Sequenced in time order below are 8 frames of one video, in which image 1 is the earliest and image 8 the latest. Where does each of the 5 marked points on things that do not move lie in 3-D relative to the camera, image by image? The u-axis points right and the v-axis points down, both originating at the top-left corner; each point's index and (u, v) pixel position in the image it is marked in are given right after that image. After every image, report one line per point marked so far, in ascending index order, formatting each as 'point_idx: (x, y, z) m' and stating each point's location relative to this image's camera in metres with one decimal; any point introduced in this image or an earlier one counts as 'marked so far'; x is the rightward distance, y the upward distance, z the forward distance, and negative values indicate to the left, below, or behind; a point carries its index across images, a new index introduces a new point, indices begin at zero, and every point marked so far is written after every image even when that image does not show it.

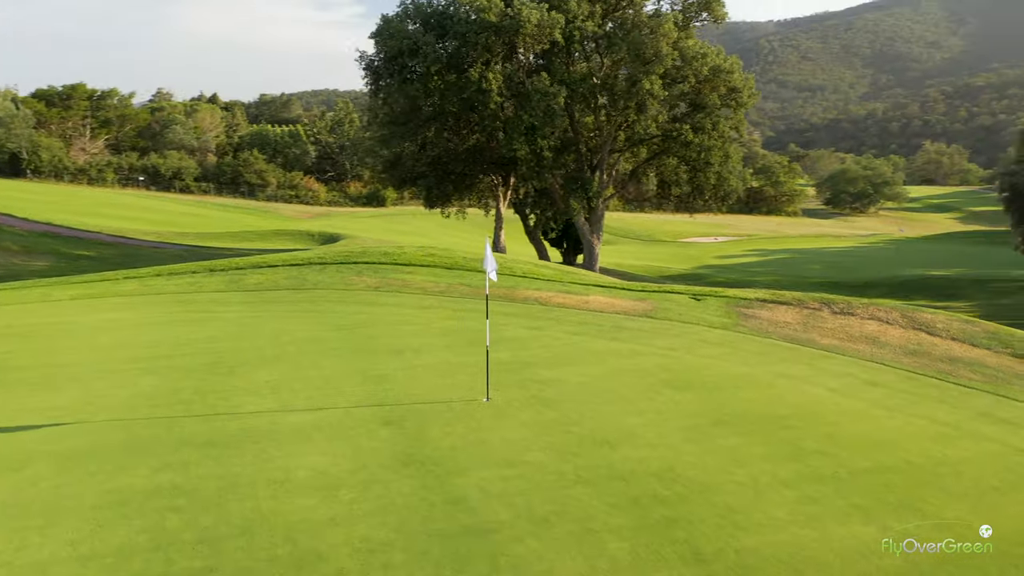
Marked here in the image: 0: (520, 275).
0: (+0.2, +0.2, +16.7) m
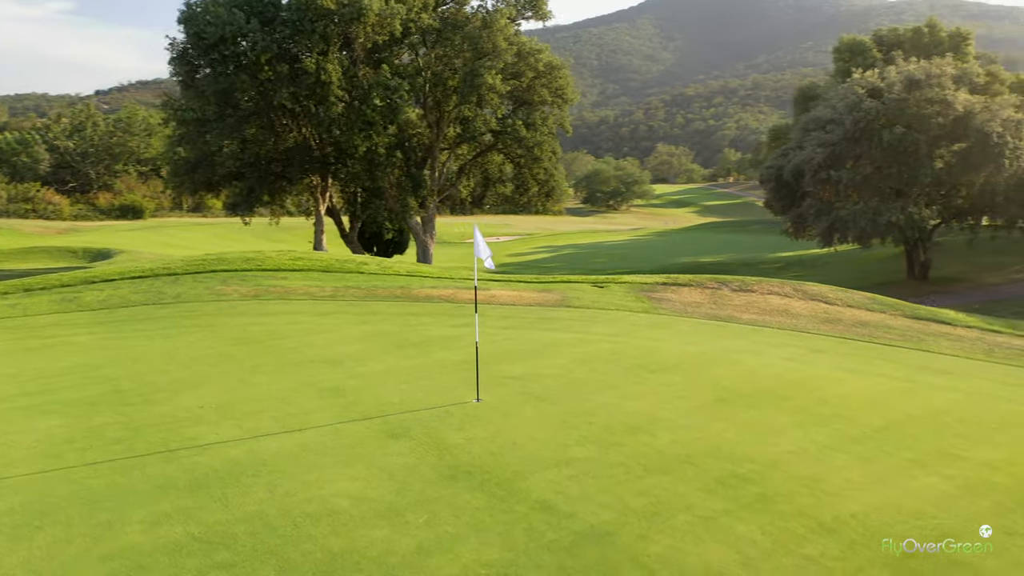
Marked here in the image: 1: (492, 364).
0: (-2.0, +0.3, +15.7) m
1: (-0.2, -1.0, +10.3) m
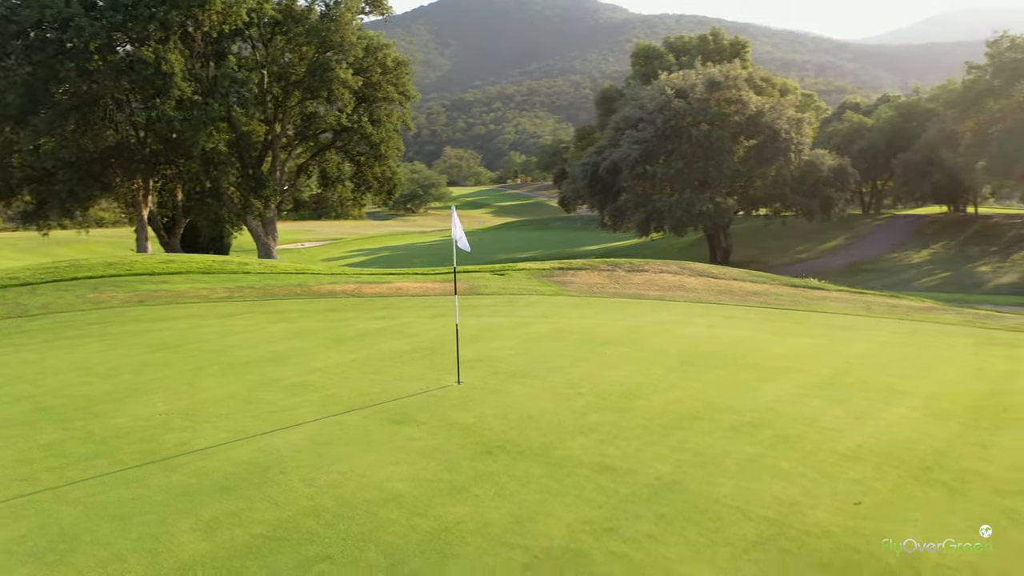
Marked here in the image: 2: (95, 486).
0: (-4.0, +0.3, +15.0) m
1: (-0.8, -0.8, +10.2) m
2: (-3.2, -1.5, +6.4) m
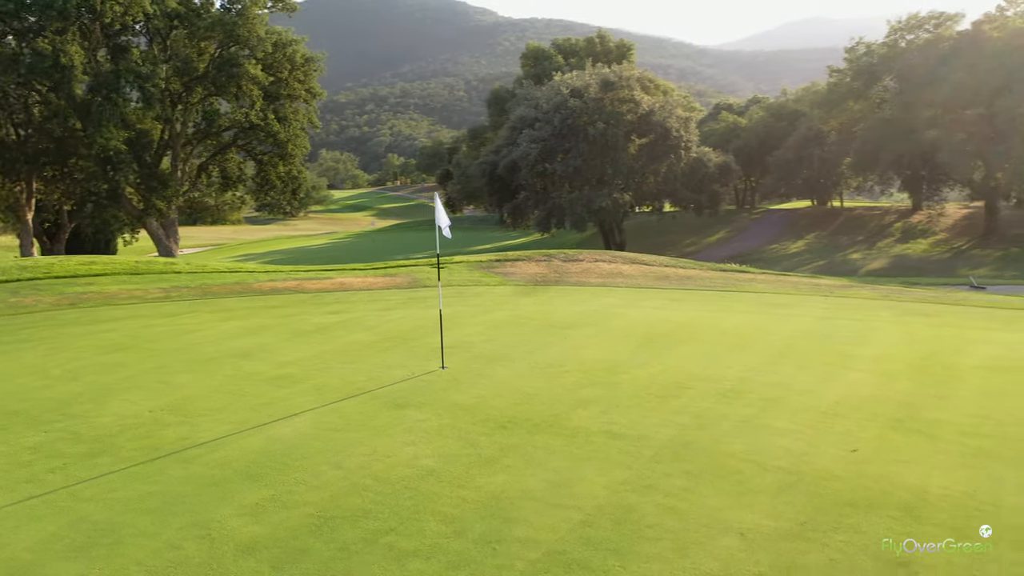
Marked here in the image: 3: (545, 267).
0: (-5.1, +0.3, +14.6) m
1: (-1.2, -0.6, +10.3) m
2: (-3.0, -1.4, +6.1) m
3: (+0.6, +0.4, +14.9) m
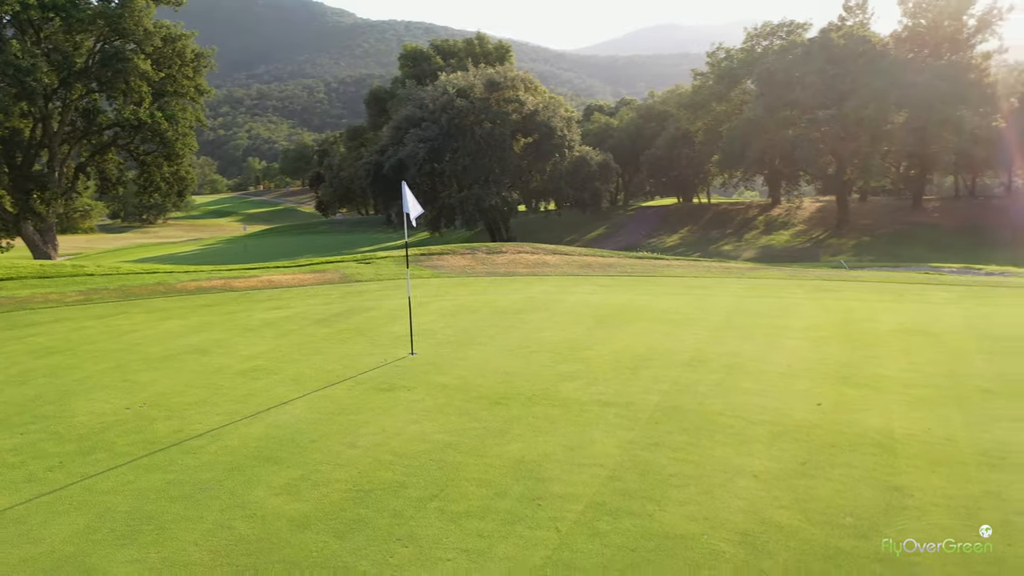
0: (-6.3, +0.3, +14.0) m
1: (-1.8, -0.5, +10.4) m
2: (-2.8, -1.4, +6.0) m
3: (-0.7, +0.5, +15.2) m
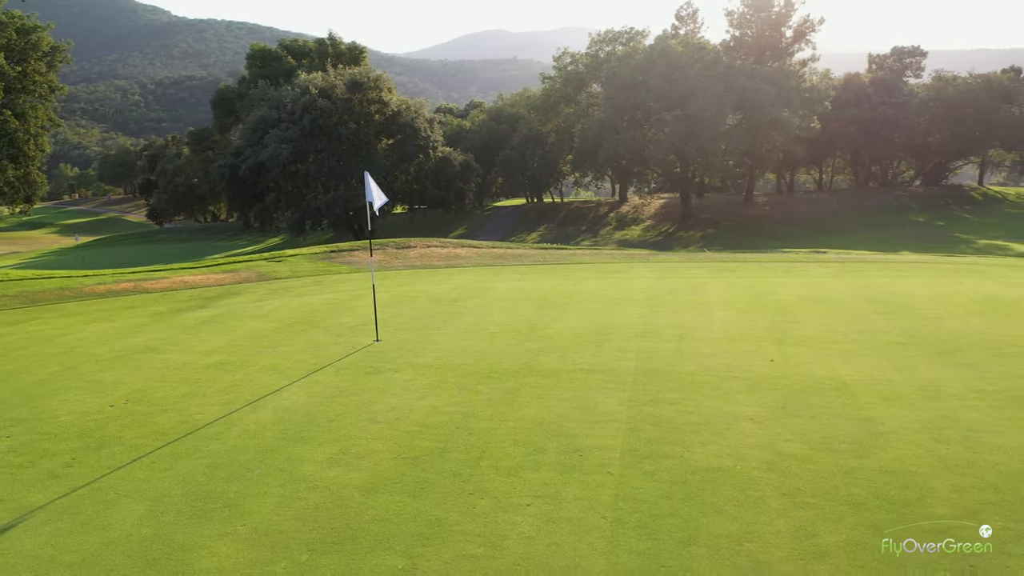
0: (-7.6, +0.1, +13.1) m
1: (-2.4, -0.4, +10.4) m
2: (-2.6, -1.3, +5.9) m
3: (-2.4, +0.6, +15.3) m
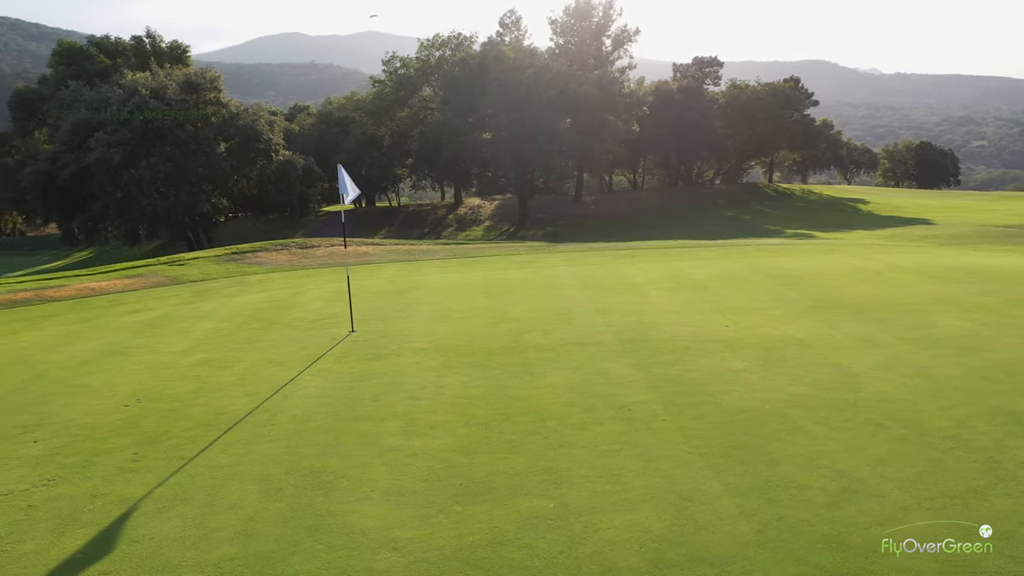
0: (-8.6, -0.1, +11.7) m
1: (-3.0, -0.4, +10.3) m
2: (-2.1, -1.2, +5.9) m
3: (-4.1, +0.6, +15.1) m
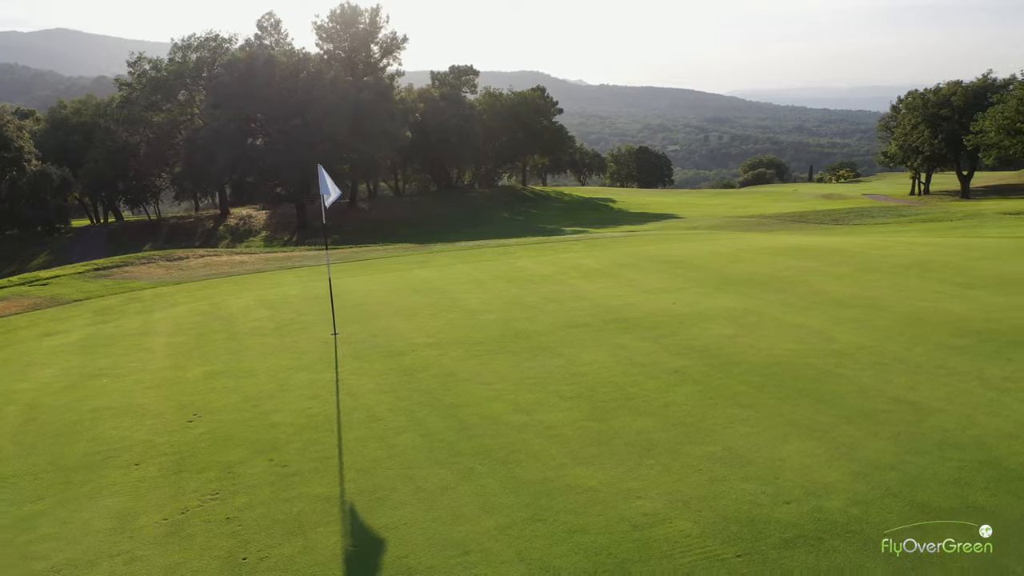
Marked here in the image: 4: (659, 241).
0: (-9.2, -0.6, +9.4) m
1: (-3.4, -0.5, +9.8) m
2: (-1.1, -1.1, +5.9) m
3: (-6.0, +0.3, +14.0) m
4: (+3.4, +1.1, +19.0) m
